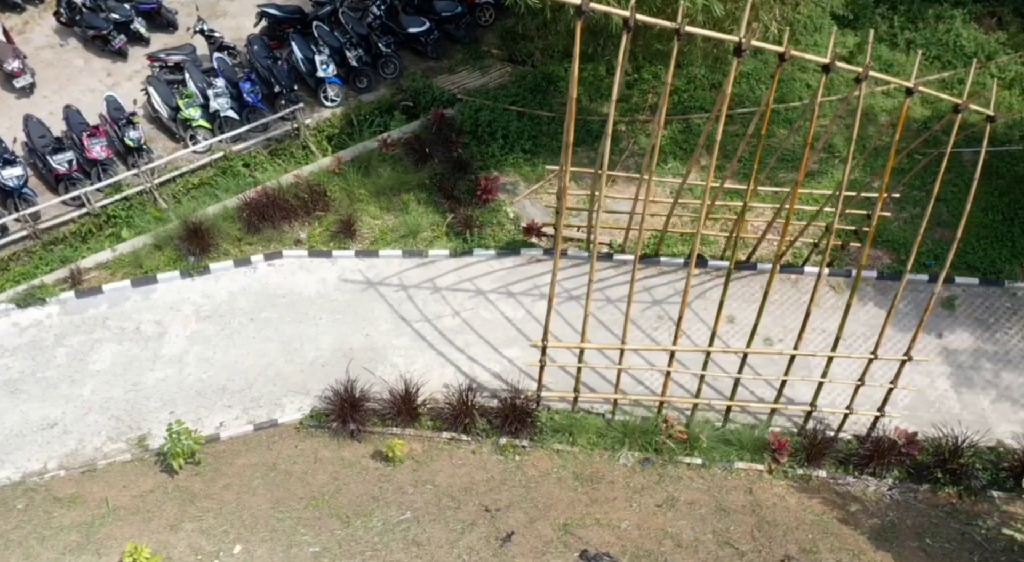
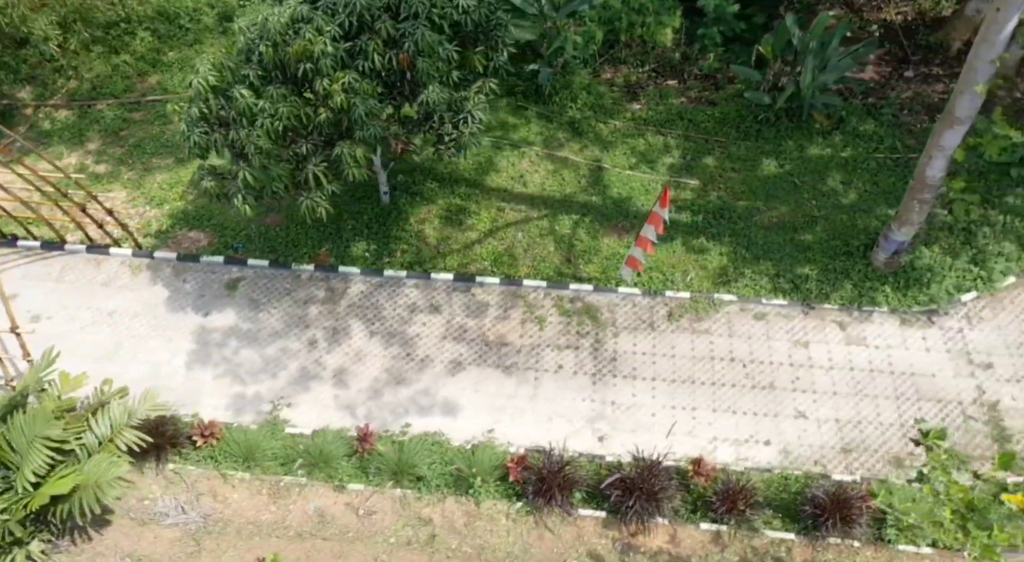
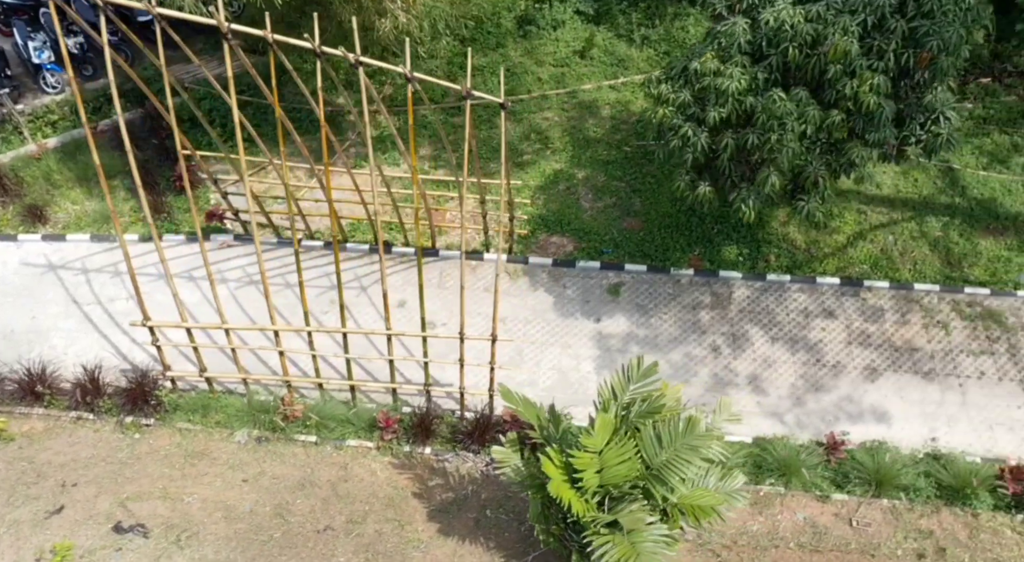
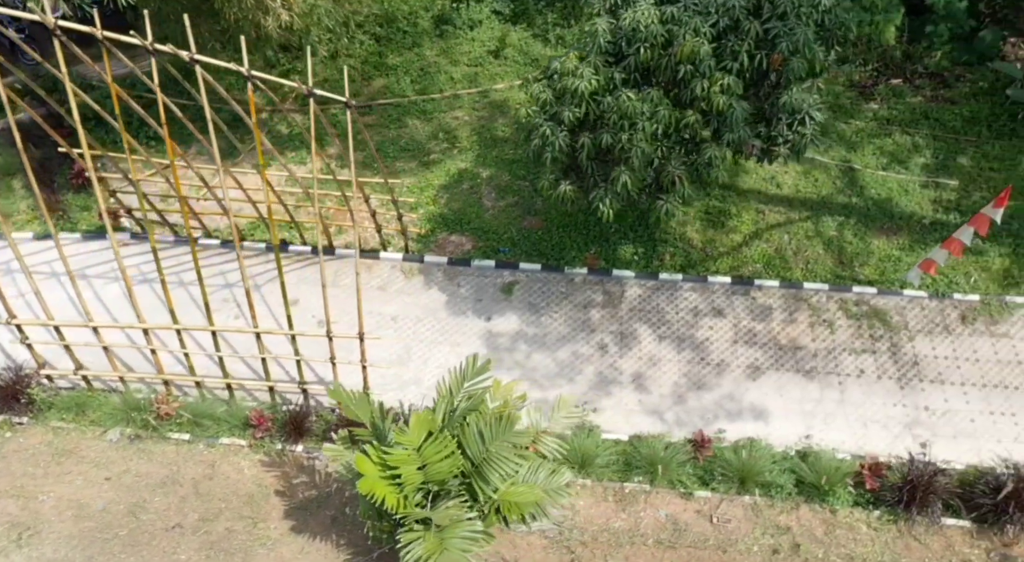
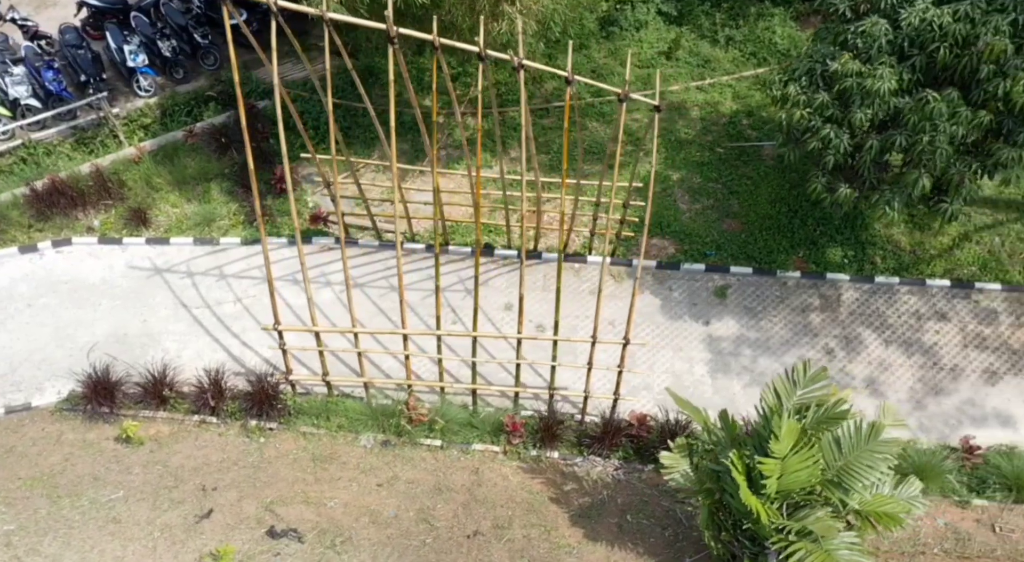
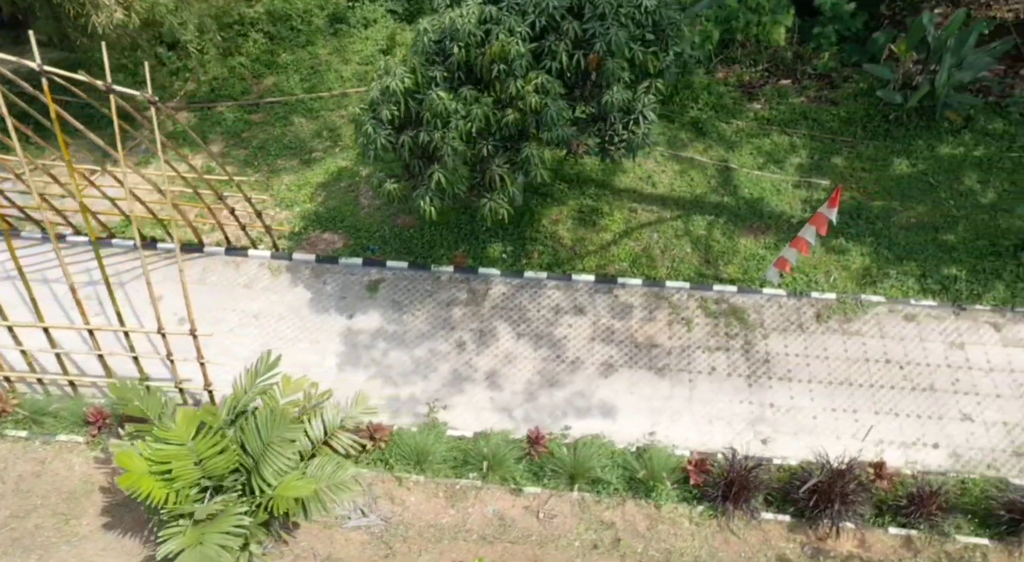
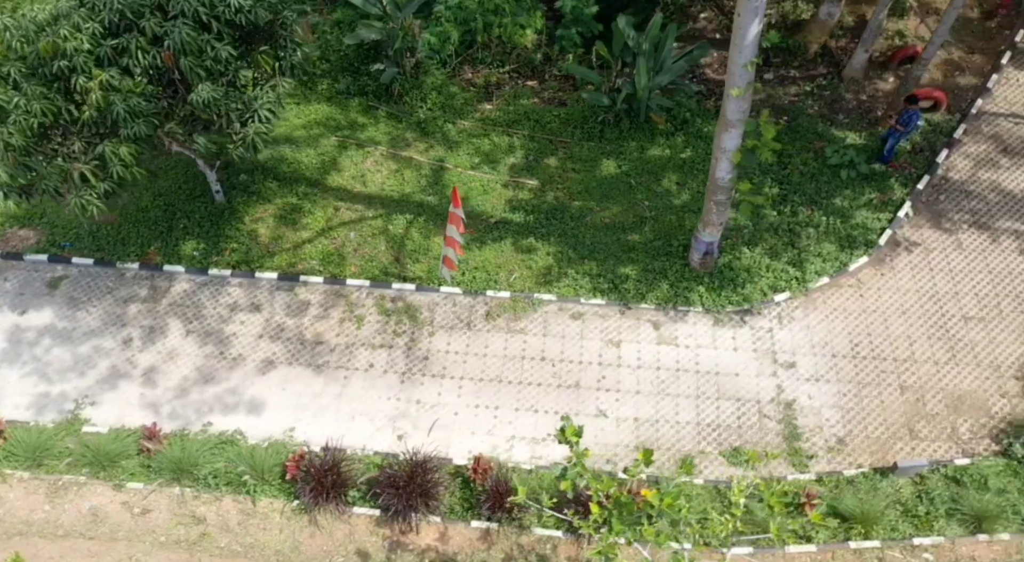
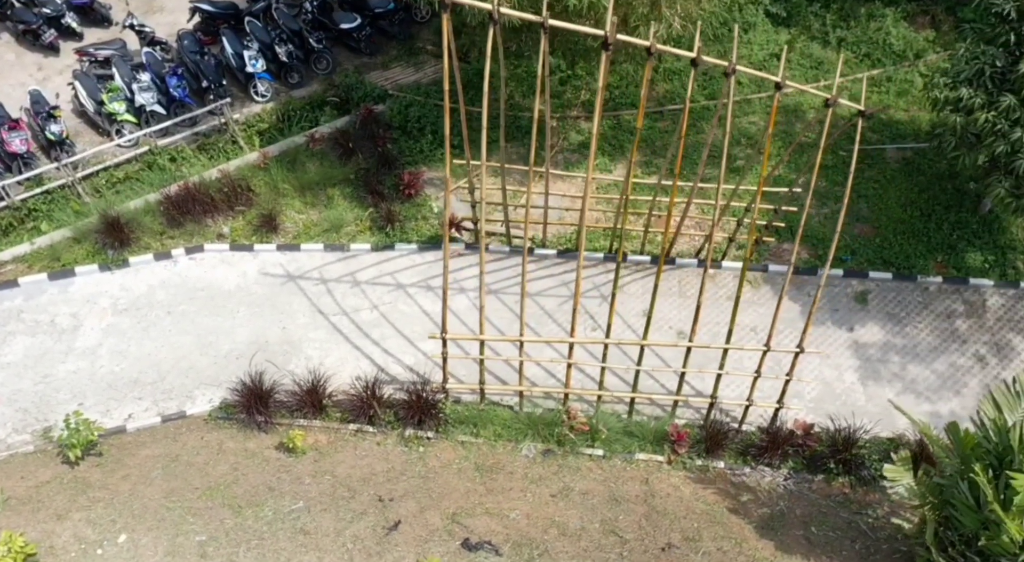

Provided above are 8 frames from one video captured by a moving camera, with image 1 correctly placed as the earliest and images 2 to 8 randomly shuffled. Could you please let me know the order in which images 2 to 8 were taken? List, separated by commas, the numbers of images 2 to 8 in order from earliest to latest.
8, 5, 3, 4, 6, 2, 7
